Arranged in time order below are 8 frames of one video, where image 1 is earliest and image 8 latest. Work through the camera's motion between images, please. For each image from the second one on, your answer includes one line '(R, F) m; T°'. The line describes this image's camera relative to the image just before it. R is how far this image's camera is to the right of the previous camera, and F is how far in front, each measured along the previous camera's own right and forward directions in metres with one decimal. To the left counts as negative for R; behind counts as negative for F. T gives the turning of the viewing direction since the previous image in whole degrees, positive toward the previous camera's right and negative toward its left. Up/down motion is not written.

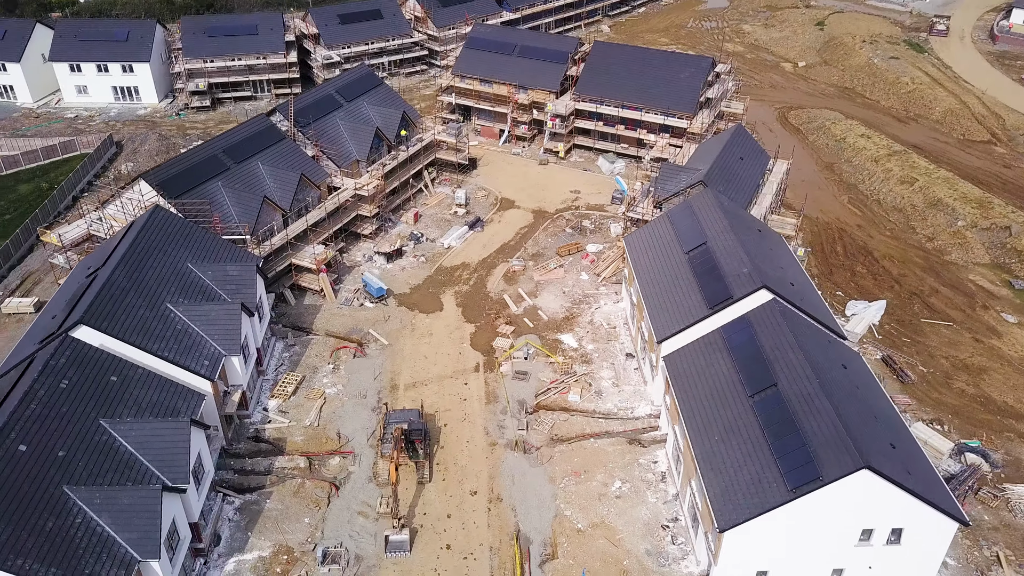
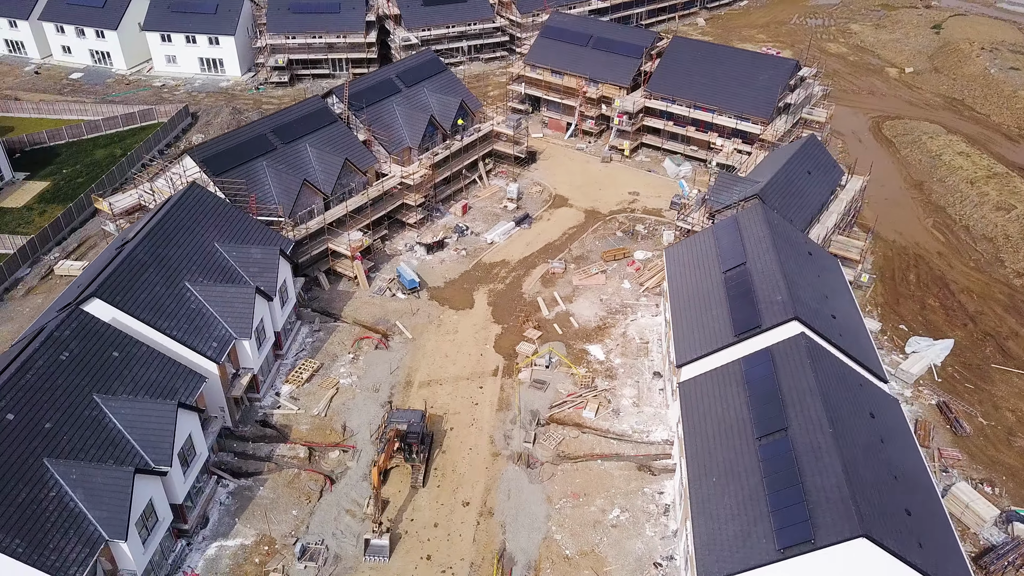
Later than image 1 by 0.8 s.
(+3.8, +1.8) m; -7°
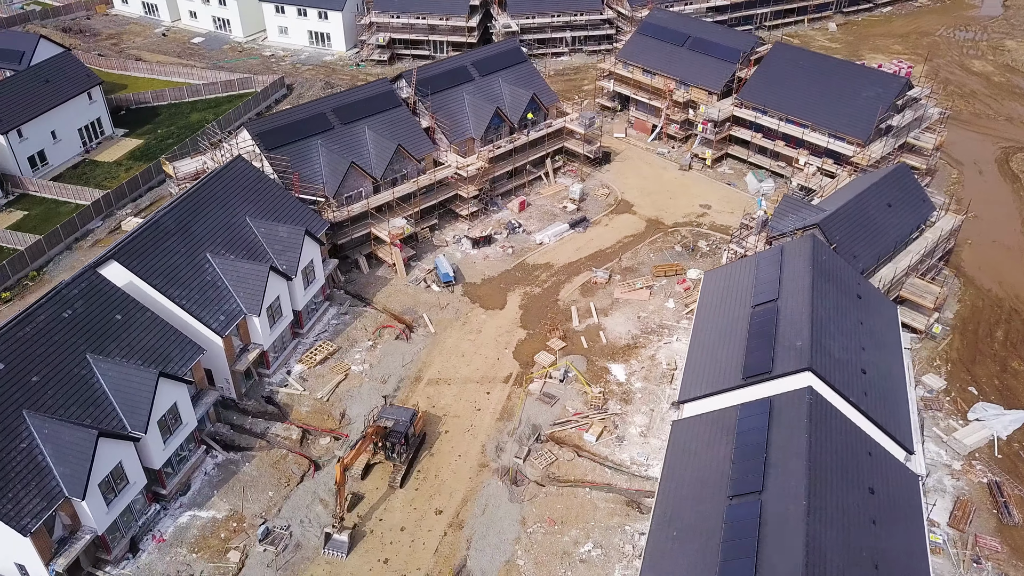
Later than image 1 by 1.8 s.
(+5.5, +2.0) m; -9°
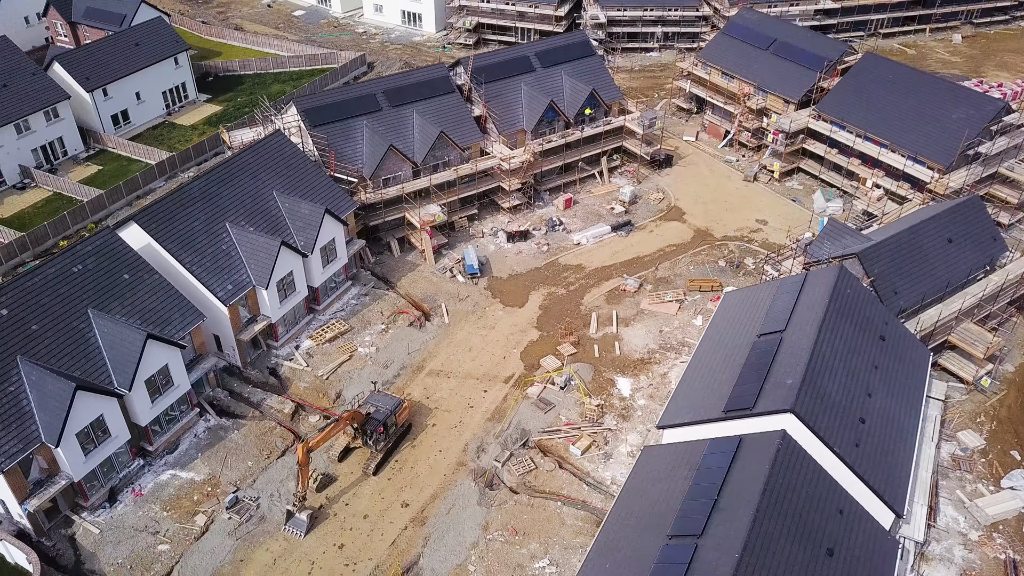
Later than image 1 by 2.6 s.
(+5.3, +1.3) m; -8°
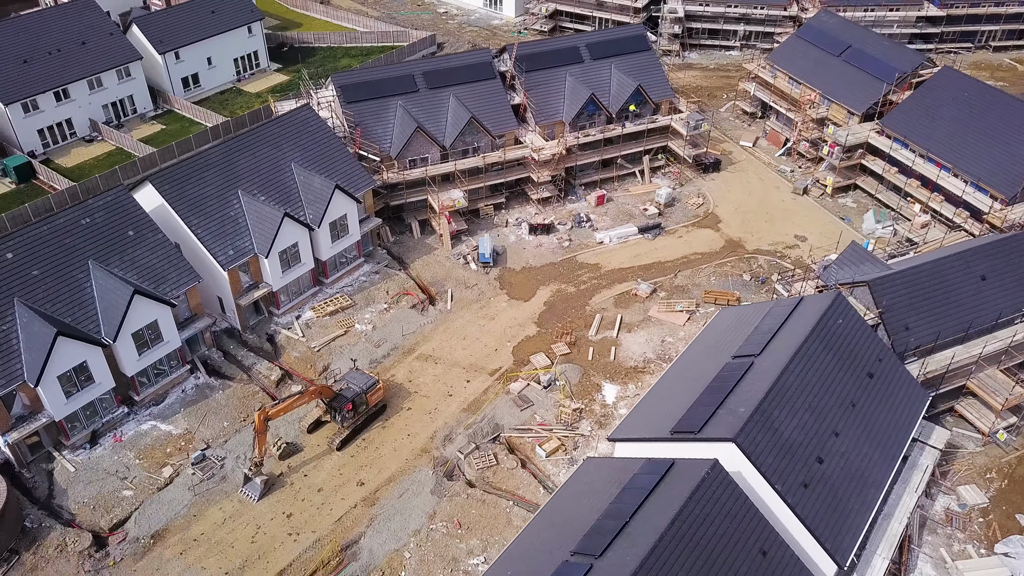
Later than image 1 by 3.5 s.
(+5.6, +0.9) m; -8°
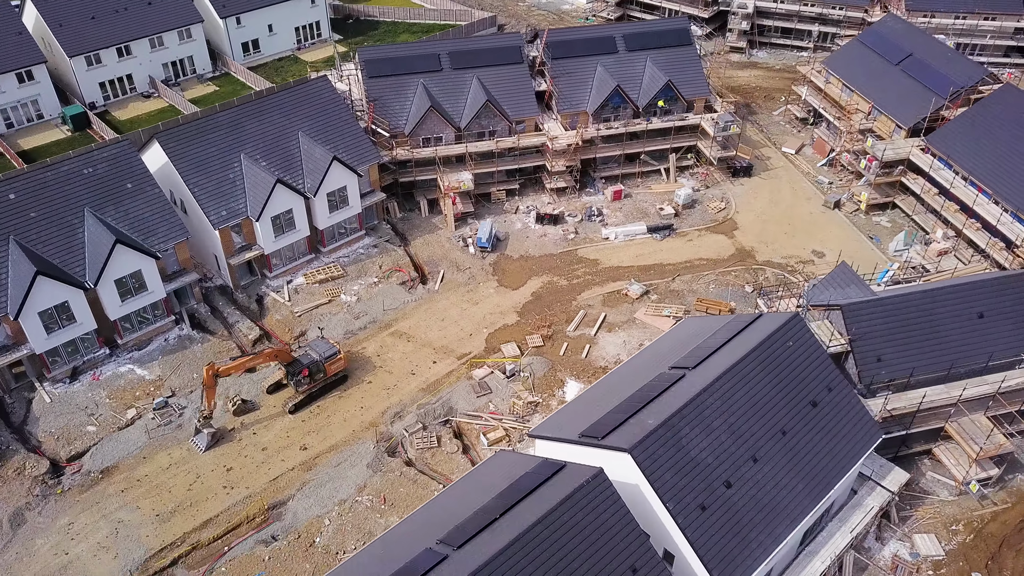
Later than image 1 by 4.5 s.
(+6.5, +0.6) m; -7°
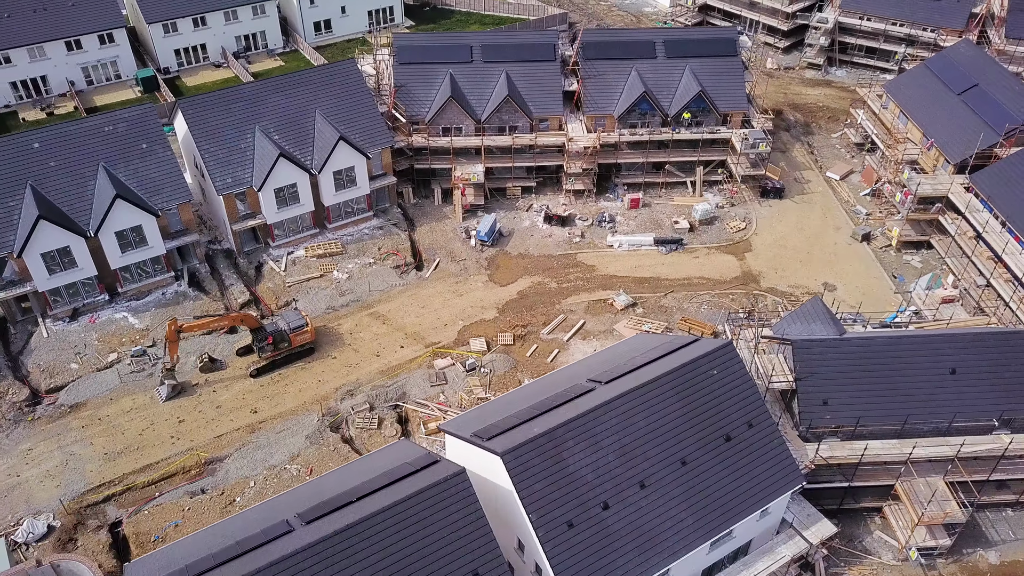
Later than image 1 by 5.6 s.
(+7.3, +0.6) m; -9°
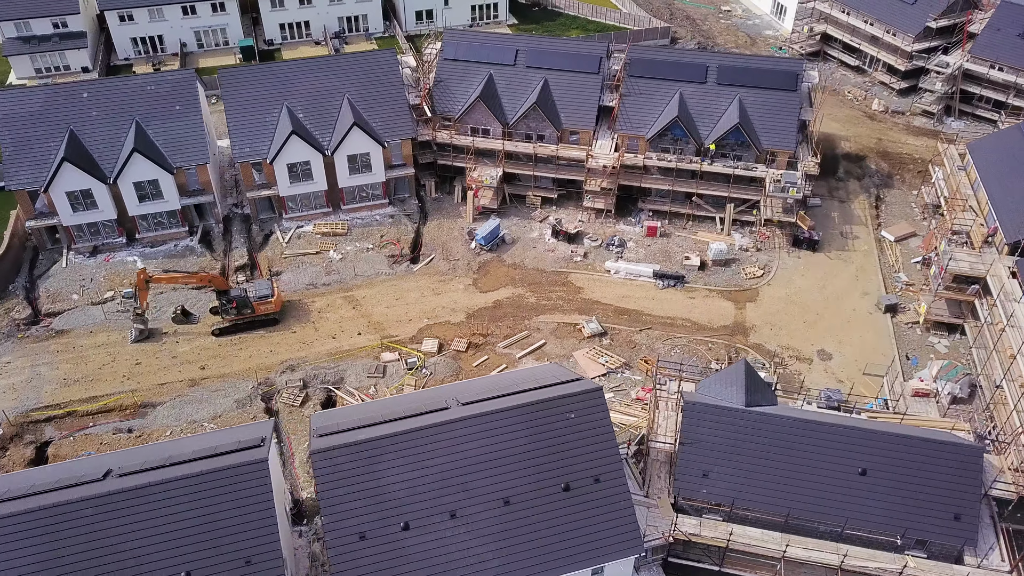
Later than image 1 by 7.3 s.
(+10.4, +1.8) m; -12°
